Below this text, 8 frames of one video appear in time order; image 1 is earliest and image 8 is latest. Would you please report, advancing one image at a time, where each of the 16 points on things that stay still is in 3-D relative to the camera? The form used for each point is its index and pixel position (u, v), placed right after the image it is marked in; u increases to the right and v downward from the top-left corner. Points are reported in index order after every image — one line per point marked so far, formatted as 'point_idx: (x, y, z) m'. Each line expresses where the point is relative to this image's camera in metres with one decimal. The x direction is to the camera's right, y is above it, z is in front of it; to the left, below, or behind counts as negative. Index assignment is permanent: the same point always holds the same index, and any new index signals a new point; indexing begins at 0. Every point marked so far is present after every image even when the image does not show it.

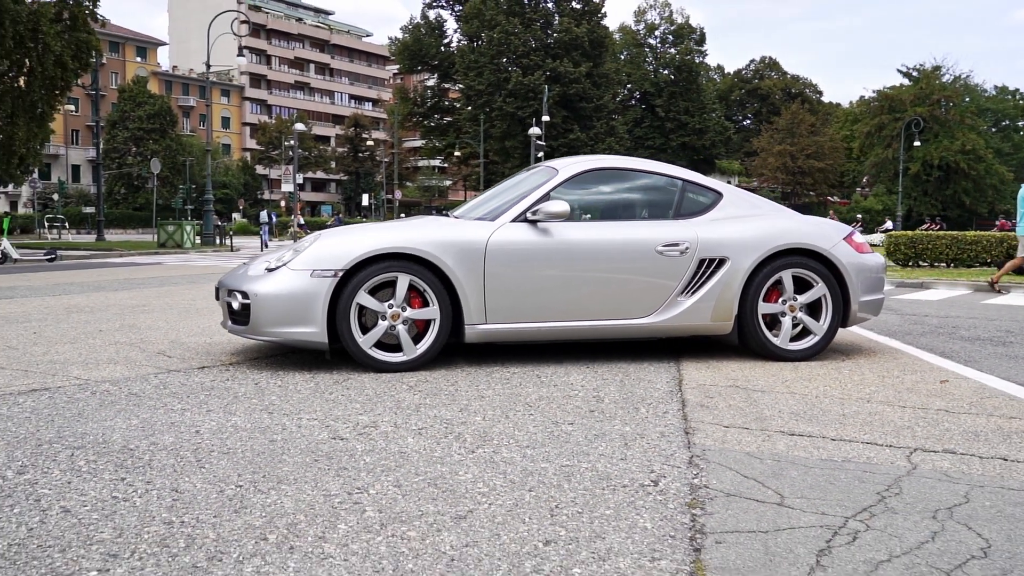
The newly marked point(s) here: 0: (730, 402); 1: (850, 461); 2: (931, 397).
0: (+1.2, -0.6, +5.0) m
1: (+1.4, -0.7, +3.8) m
2: (+2.3, -0.6, +5.1) m
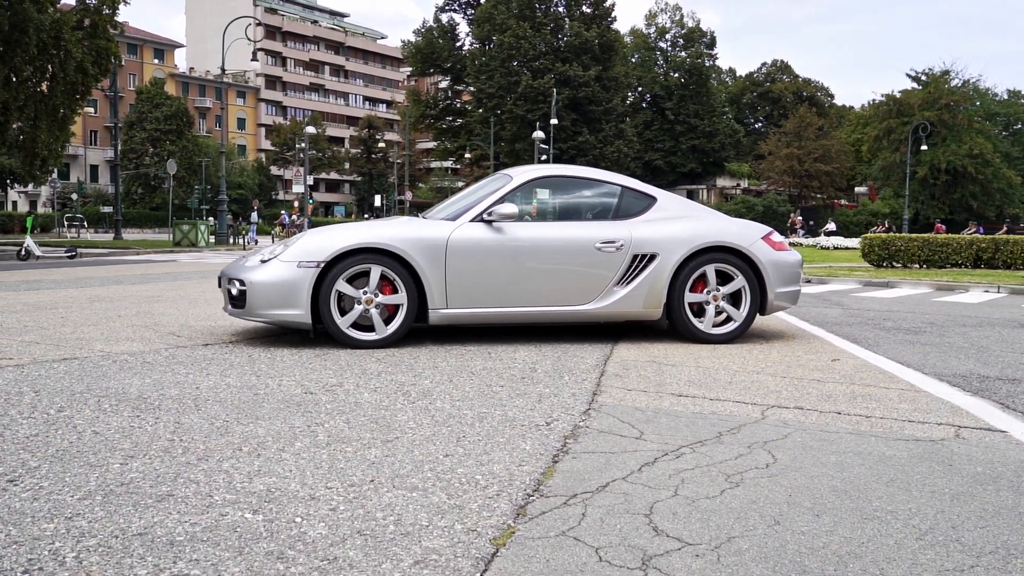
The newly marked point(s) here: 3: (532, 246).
0: (+0.8, -0.5, +6.0) m
1: (+1.0, -0.7, +4.8) m
2: (+2.0, -0.5, +6.1) m
3: (+0.1, +0.3, +7.0) m
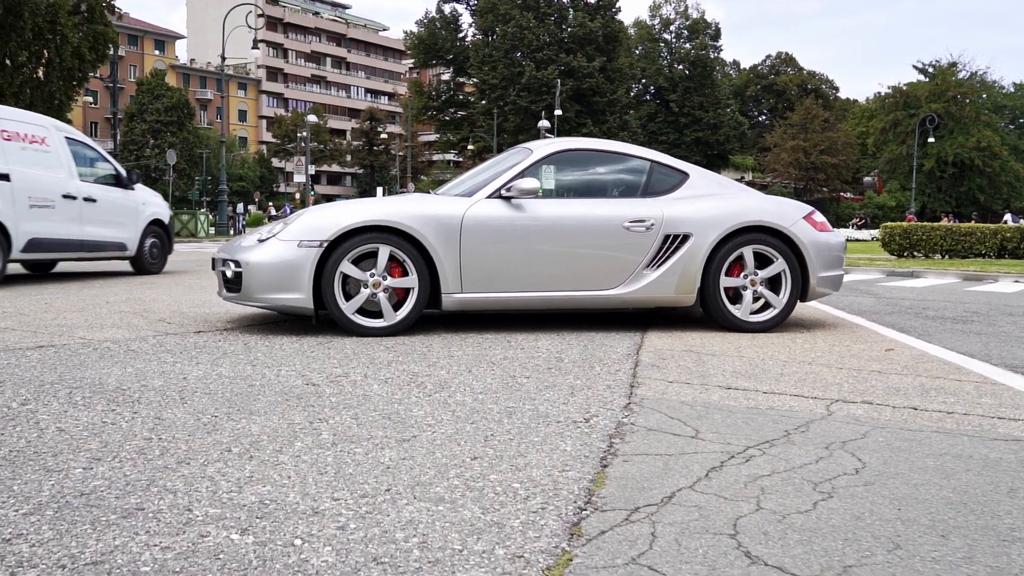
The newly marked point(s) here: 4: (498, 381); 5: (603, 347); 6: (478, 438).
0: (+1.0, -0.4, +5.4) m
1: (+1.2, -0.5, +4.2) m
2: (+2.1, -0.4, +5.5) m
3: (+0.3, +0.4, +6.4) m
4: (-0.1, -0.5, +4.7) m
5: (+0.6, -0.4, +5.8) m
6: (-0.1, -0.6, +3.4) m
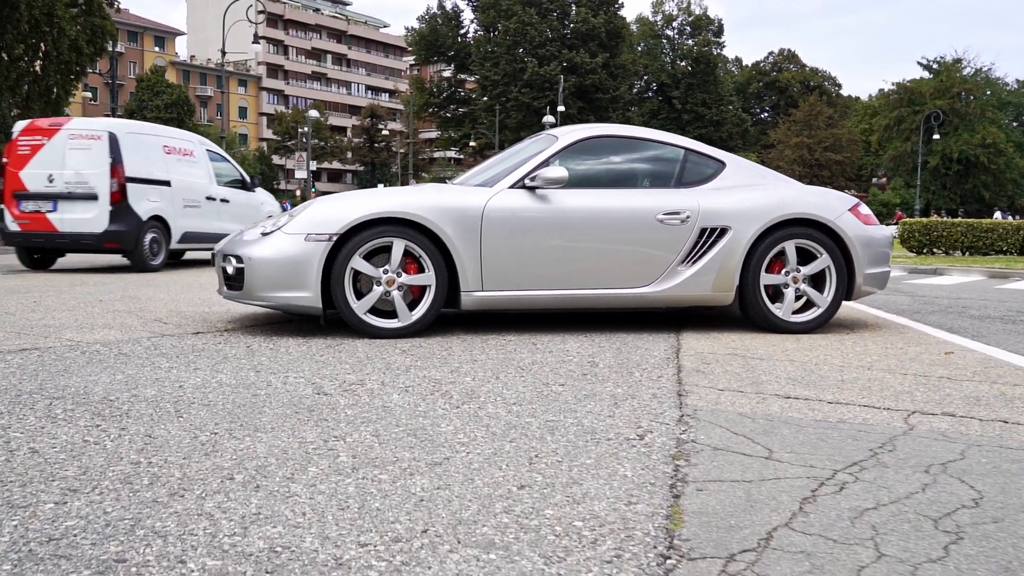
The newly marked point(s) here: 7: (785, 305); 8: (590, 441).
0: (+1.1, -0.4, +4.9) m
1: (+1.3, -0.5, +3.7) m
2: (+2.3, -0.4, +5.0) m
3: (+0.4, +0.4, +5.9) m
4: (+0.1, -0.5, +4.2) m
5: (+0.7, -0.4, +5.3) m
6: (0.0, -0.5, +2.9) m
7: (+1.8, -0.1, +6.2) m
8: (+0.3, -0.5, +3.3) m
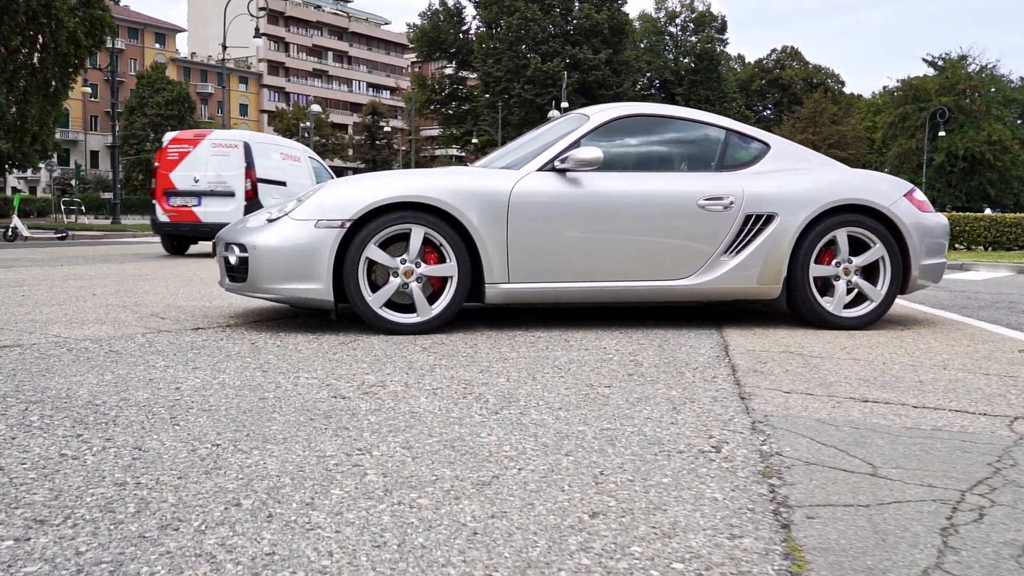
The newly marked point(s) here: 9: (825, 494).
0: (+1.3, -0.4, +4.4) m
1: (+1.5, -0.5, +3.2) m
2: (+2.4, -0.4, +4.5) m
3: (+0.6, +0.5, +5.4) m
4: (+0.2, -0.4, +3.7) m
5: (+0.9, -0.3, +4.8) m
6: (+0.2, -0.5, +2.4) m
7: (+2.0, -0.1, +5.7) m
8: (+0.4, -0.5, +2.8) m
9: (+0.8, -0.5, +2.4) m
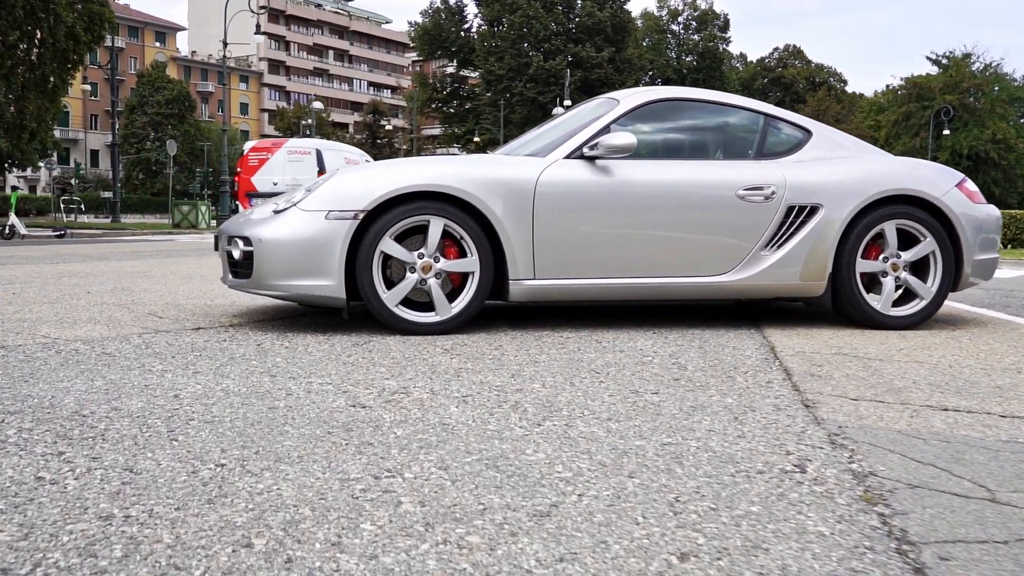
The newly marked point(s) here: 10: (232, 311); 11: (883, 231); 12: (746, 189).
0: (+1.4, -0.4, +4.0) m
1: (+1.6, -0.5, +2.8) m
2: (+2.6, -0.4, +4.1) m
3: (+0.7, +0.5, +5.0) m
4: (+0.4, -0.4, +3.3) m
5: (+1.0, -0.3, +4.4) m
6: (+0.3, -0.5, +2.0) m
7: (+2.1, 0.0, +5.3) m
8: (+0.6, -0.5, +2.4) m
9: (+0.9, -0.5, +2.0) m
10: (-1.7, -0.1, +5.6) m
11: (+2.1, +0.3, +5.3) m
12: (+1.3, +0.5, +5.1) m
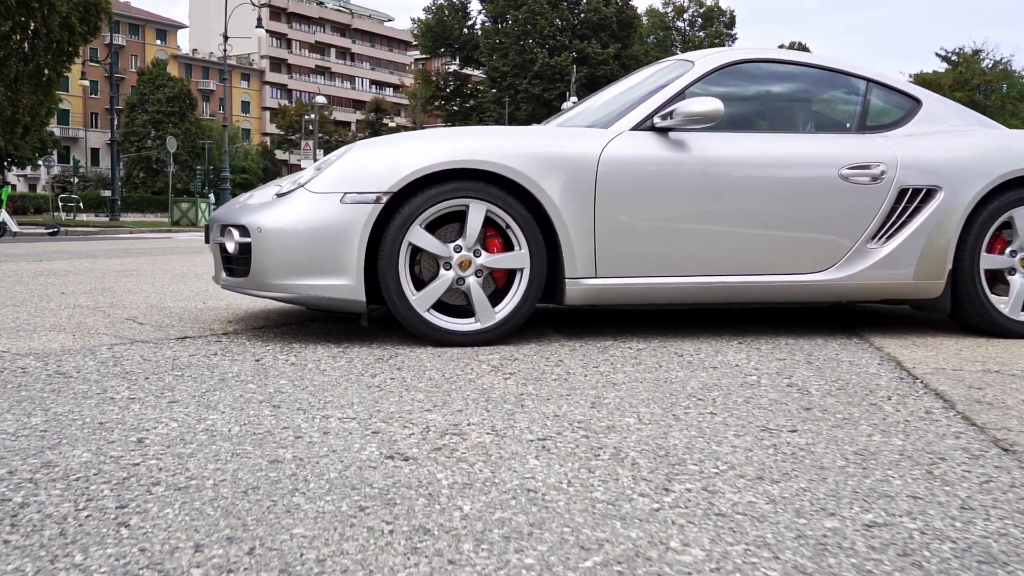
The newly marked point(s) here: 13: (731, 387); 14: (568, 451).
0: (+1.7, -0.4, +3.1) m
1: (+1.9, -0.5, +1.9) m
2: (+2.8, -0.4, +3.2) m
3: (+1.0, +0.5, +4.1) m
4: (+0.6, -0.4, +2.4) m
5: (+1.3, -0.3, +3.5) m
6: (+0.6, -0.5, +1.1) m
7: (+2.4, 0.0, +4.4) m
8: (+0.8, -0.5, +1.5) m
9: (+1.2, -0.5, +1.1) m
10: (-1.5, -0.1, +4.7) m
11: (+2.4, +0.3, +4.4) m
12: (+1.5, +0.5, +4.2) m
13: (+0.7, -0.3, +3.1) m
14: (+0.1, -0.4, +2.2) m
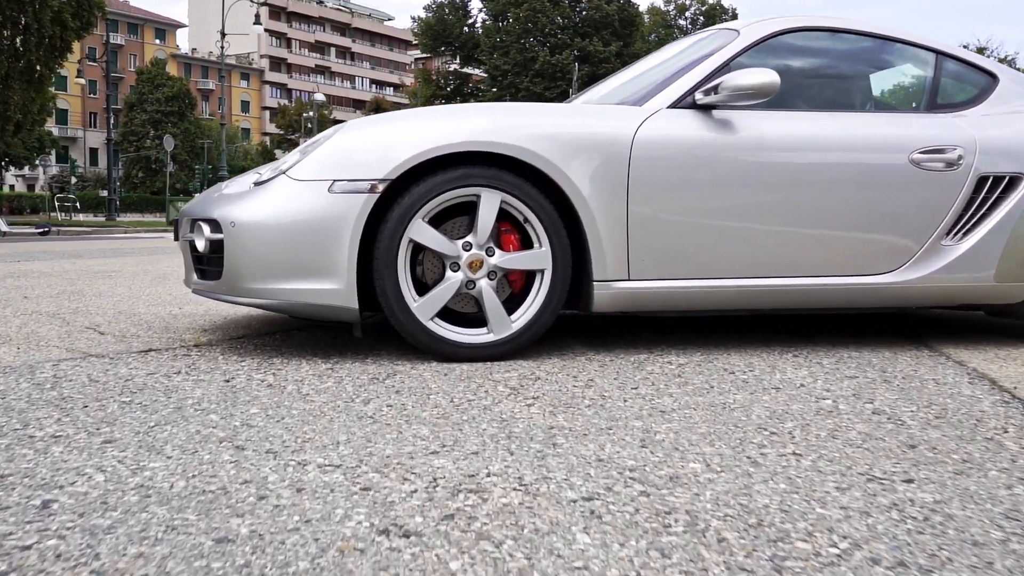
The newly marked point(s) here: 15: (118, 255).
0: (+1.7, -0.4, +2.5) m
1: (+1.9, -0.5, +1.3) m
2: (+2.9, -0.4, +2.6) m
3: (+1.1, +0.5, +3.5) m
4: (+0.7, -0.4, +1.8) m
5: (+1.3, -0.3, +3.0) m
6: (+0.6, -0.5, +0.6) m
7: (+2.4, -0.1, +3.8) m
8: (+0.9, -0.5, +0.9) m
9: (+1.3, -0.5, +0.5) m
10: (-1.4, -0.2, +4.1) m
11: (+2.4, +0.3, +3.8) m
12: (+1.6, +0.5, +3.6) m
13: (+0.8, -0.3, +2.6) m
14: (+0.2, -0.4, +1.6) m
15: (-4.5, +0.4, +10.6) m
